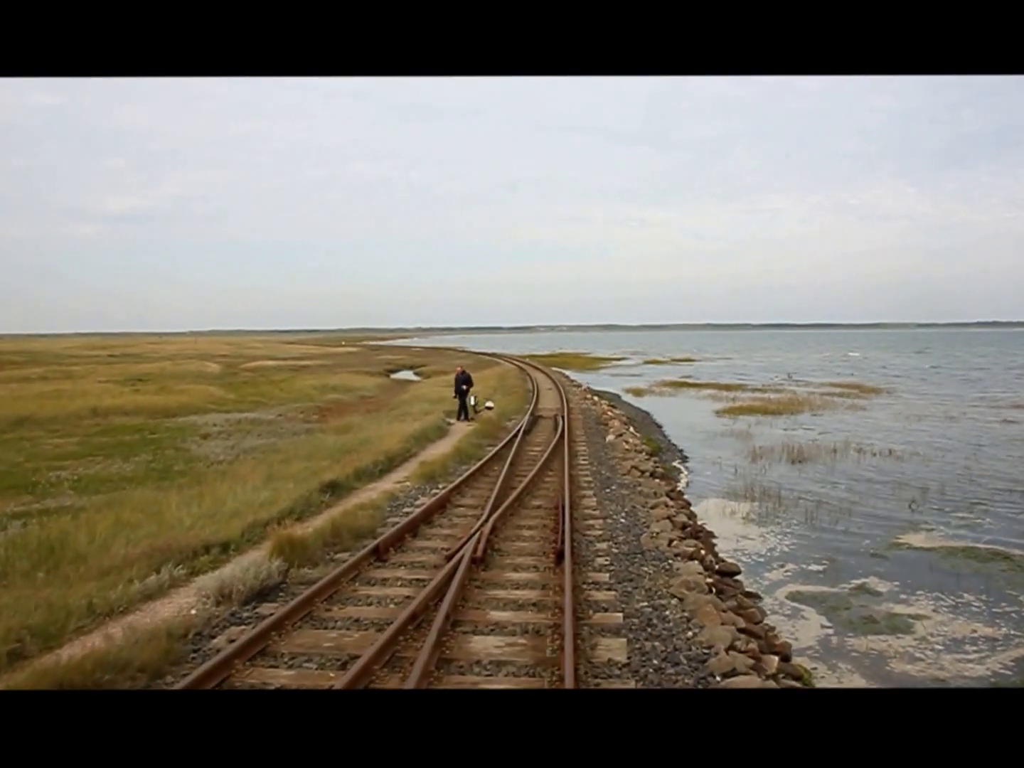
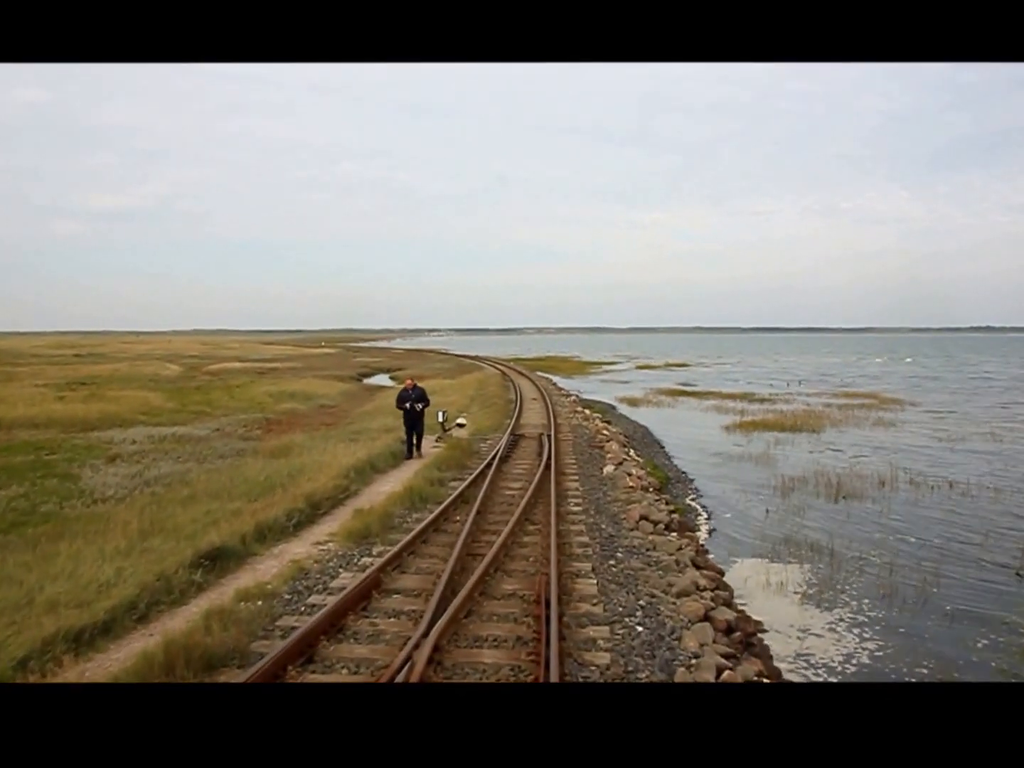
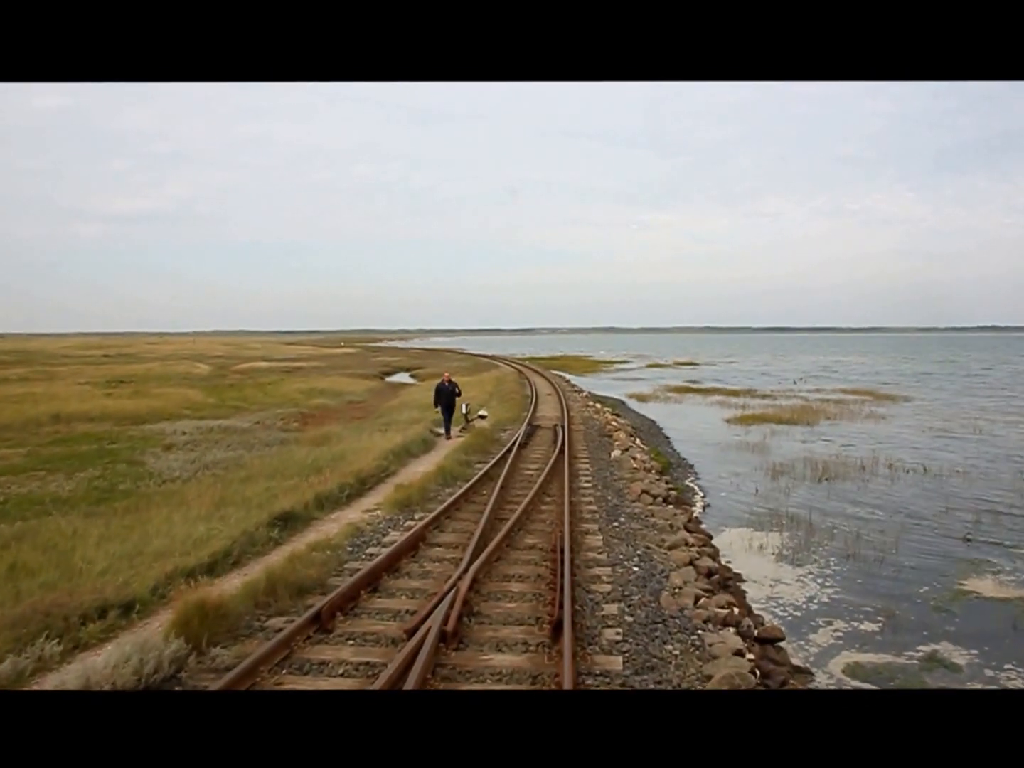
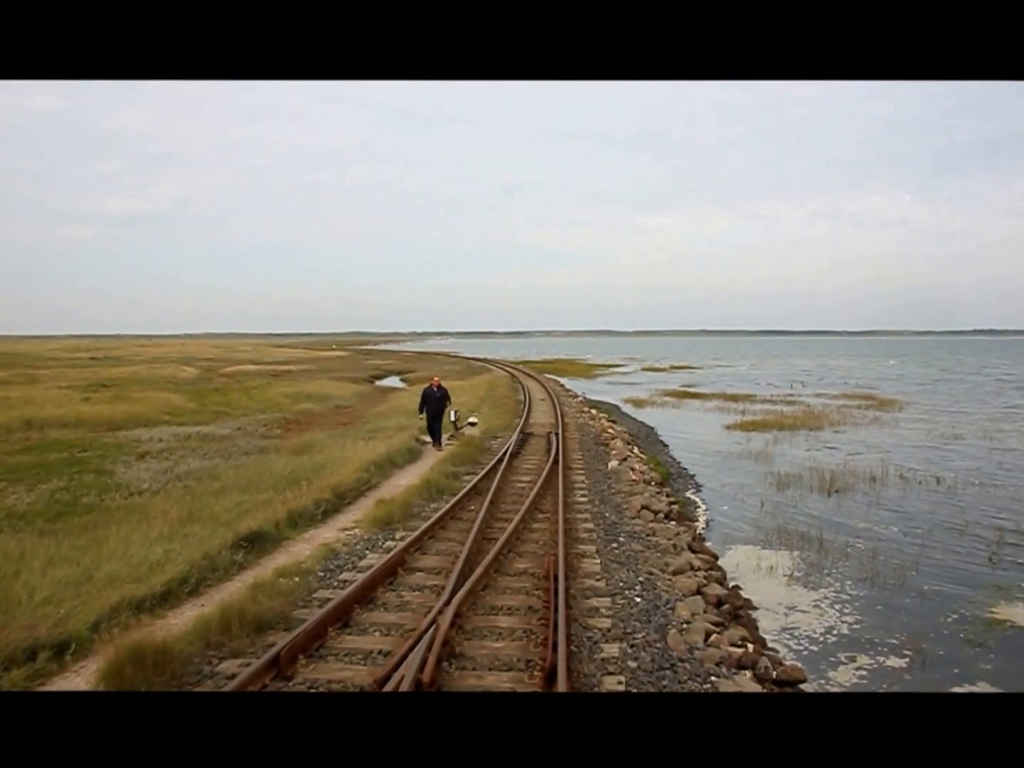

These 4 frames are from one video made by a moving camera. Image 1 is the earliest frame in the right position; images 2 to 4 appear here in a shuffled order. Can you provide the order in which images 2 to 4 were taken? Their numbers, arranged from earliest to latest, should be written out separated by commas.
3, 4, 2
